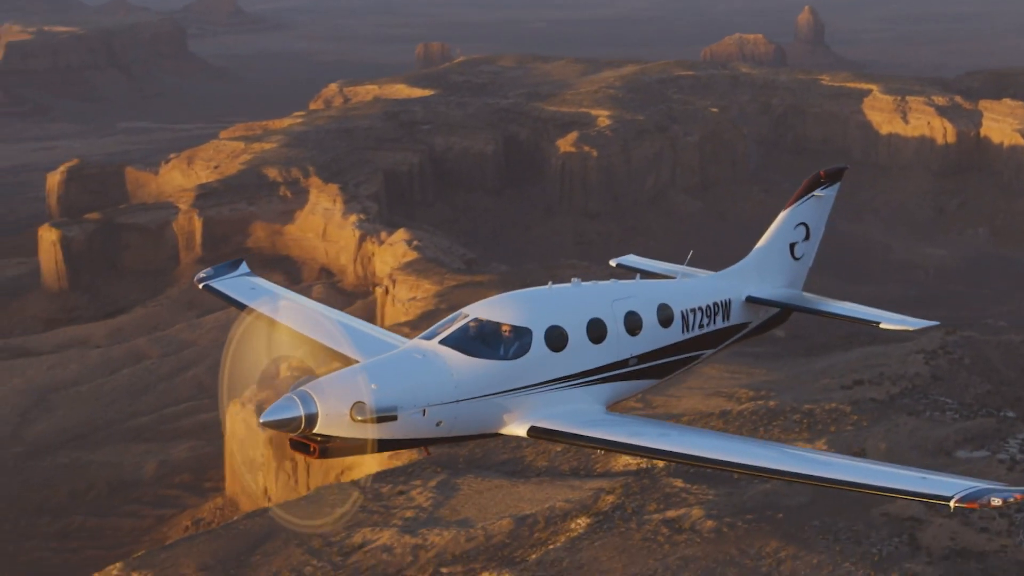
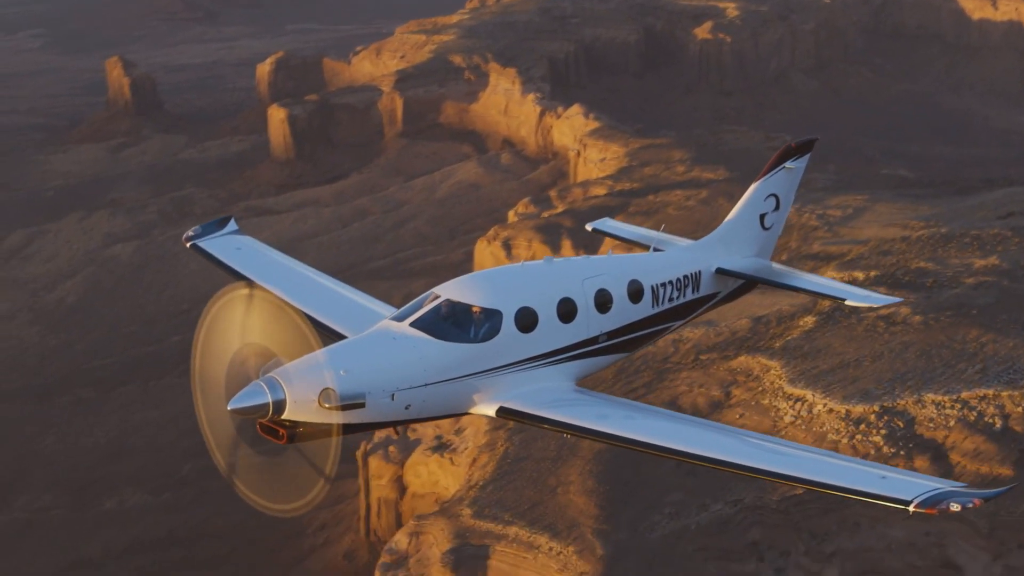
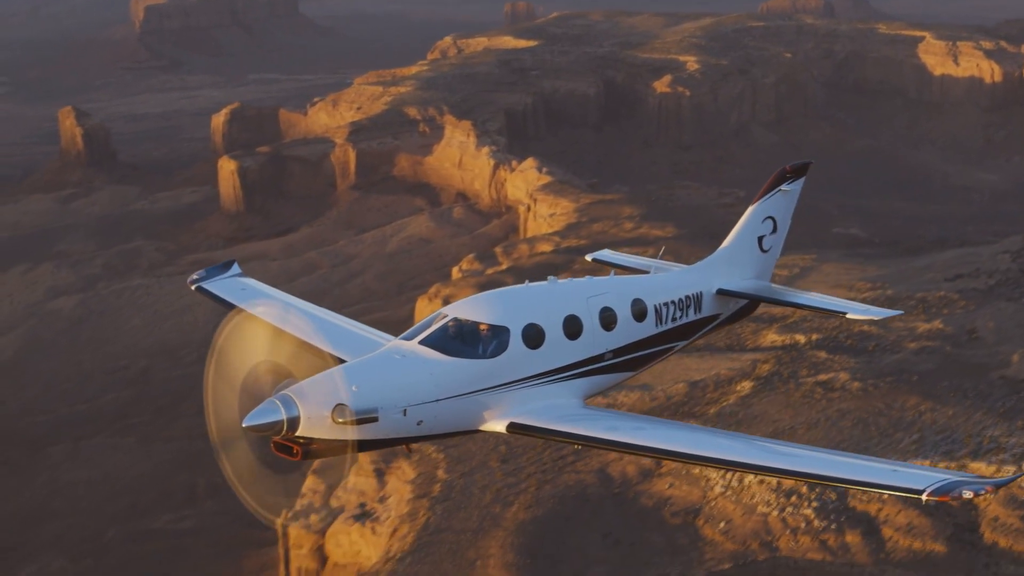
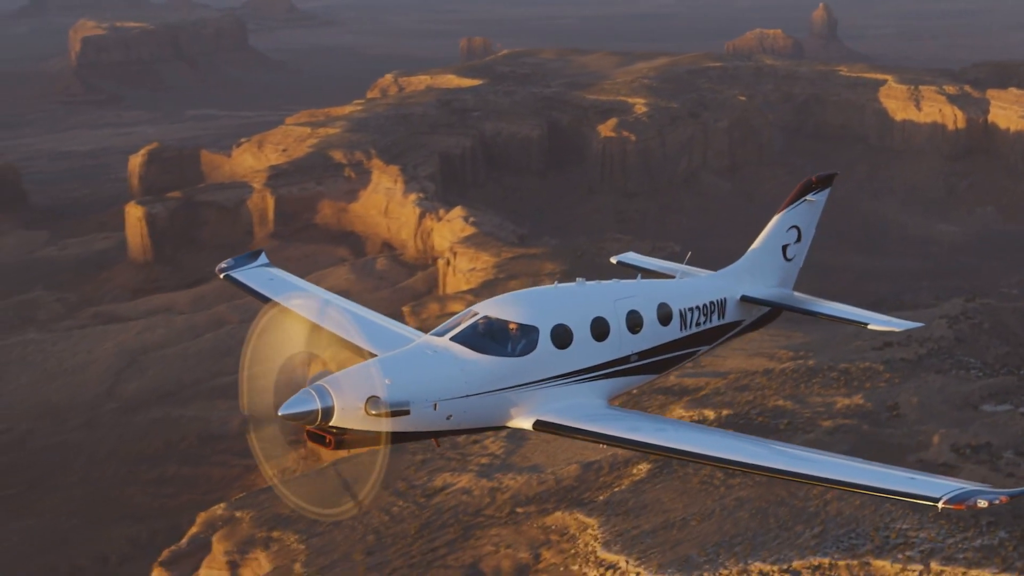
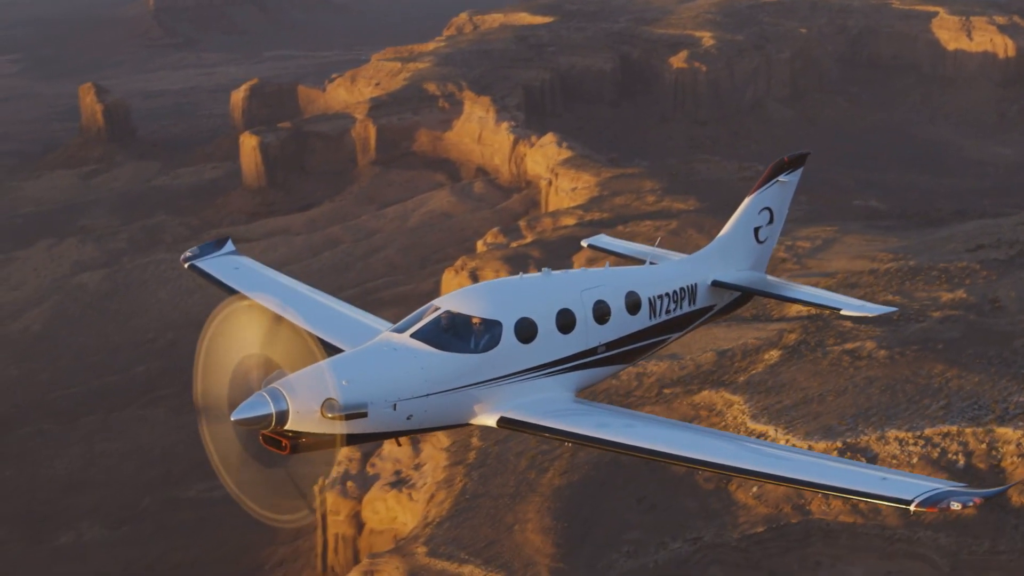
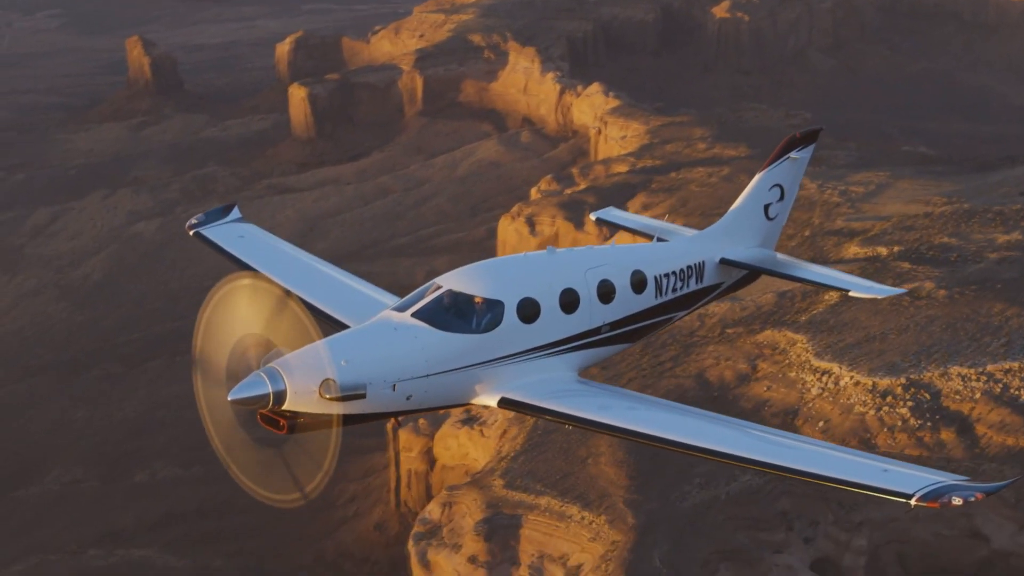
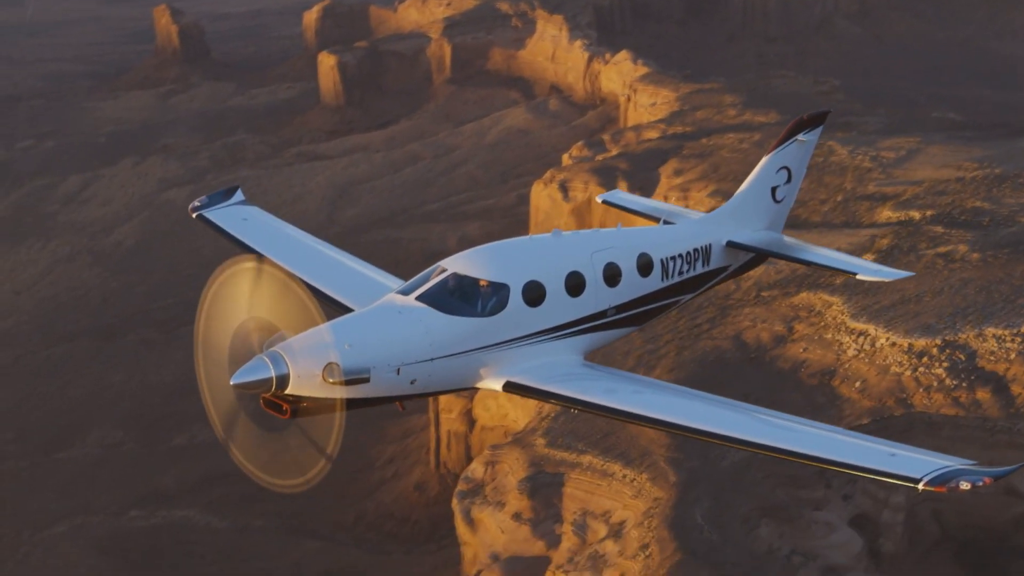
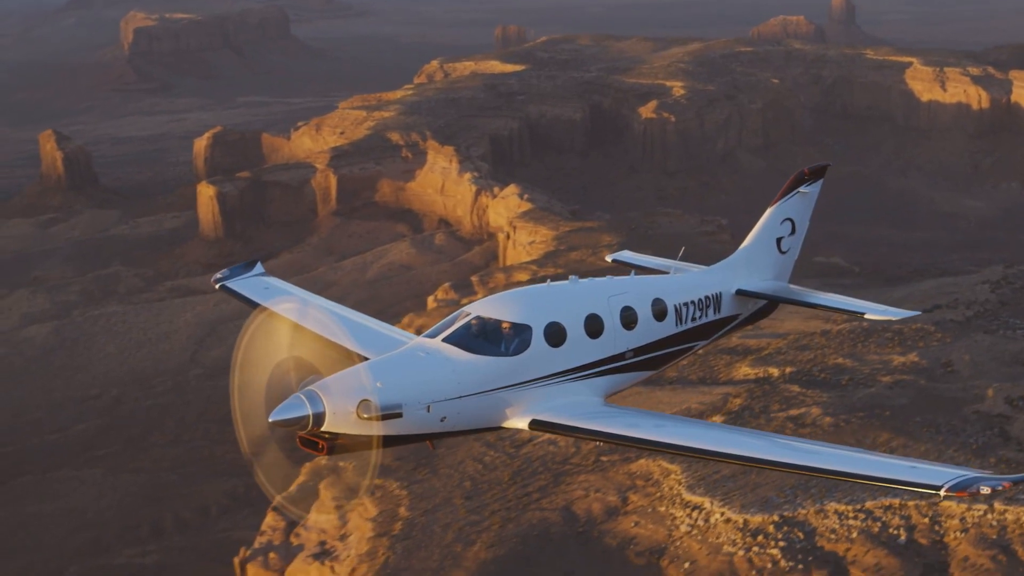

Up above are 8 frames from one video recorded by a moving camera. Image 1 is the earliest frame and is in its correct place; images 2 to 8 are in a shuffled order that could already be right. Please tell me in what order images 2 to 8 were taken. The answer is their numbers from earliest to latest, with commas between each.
4, 8, 3, 5, 2, 6, 7
